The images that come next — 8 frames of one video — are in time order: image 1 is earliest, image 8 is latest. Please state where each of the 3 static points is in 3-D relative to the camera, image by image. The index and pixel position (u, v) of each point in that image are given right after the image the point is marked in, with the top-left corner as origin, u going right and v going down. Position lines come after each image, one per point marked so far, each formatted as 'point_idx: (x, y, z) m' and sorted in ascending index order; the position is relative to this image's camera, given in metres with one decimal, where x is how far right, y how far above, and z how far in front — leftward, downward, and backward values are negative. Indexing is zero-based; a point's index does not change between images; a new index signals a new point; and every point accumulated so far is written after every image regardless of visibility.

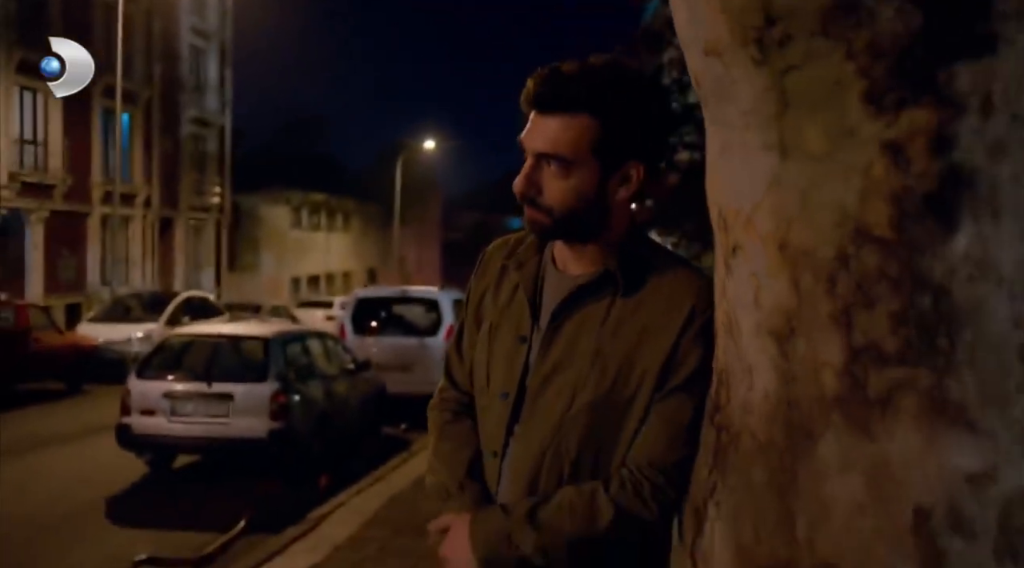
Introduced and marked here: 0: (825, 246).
0: (+0.4, 0.0, +1.5) m
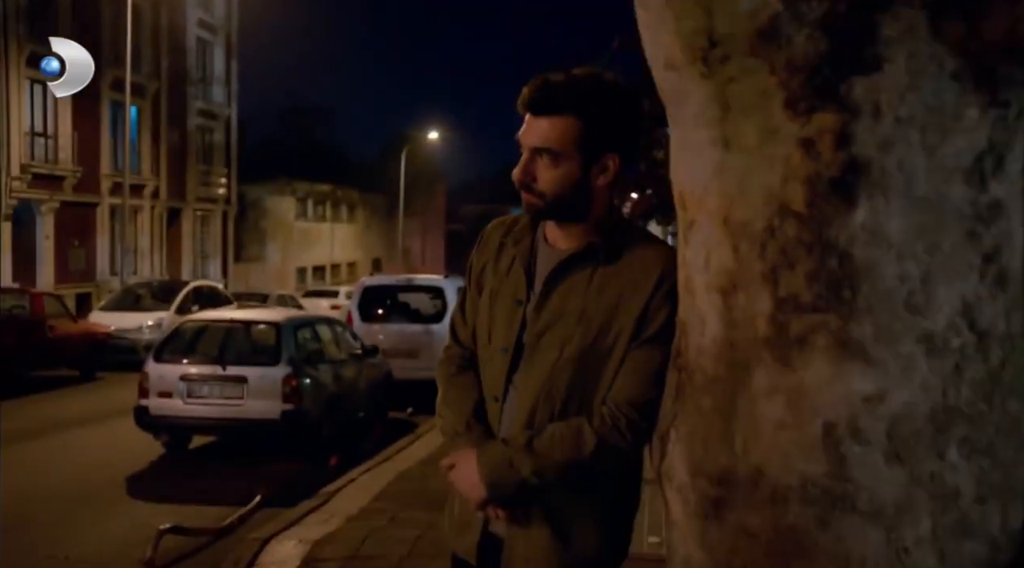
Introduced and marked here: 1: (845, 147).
0: (+0.4, +0.1, +1.9) m
1: (+0.6, +0.2, +1.8) m
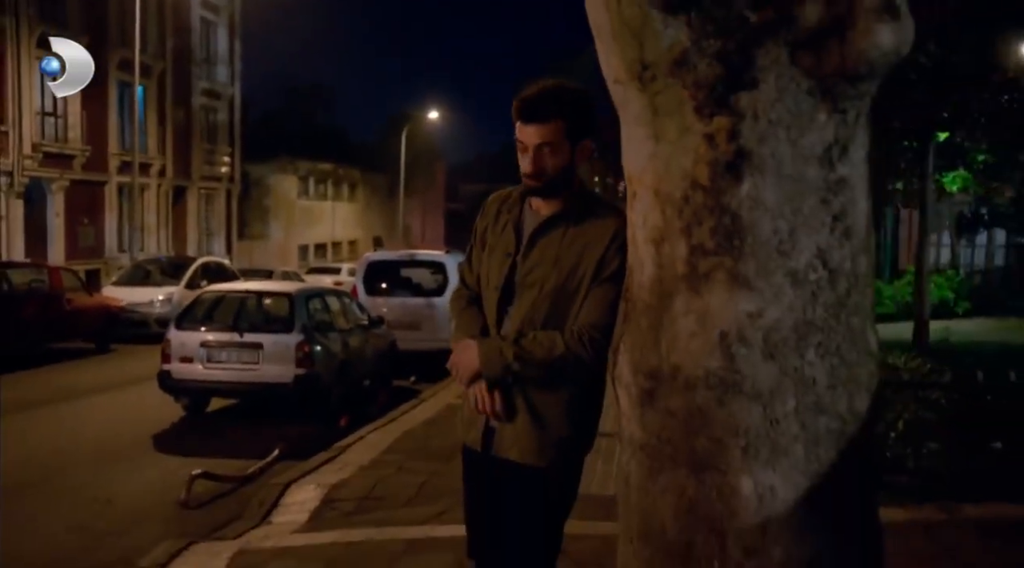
0: (+0.4, +0.2, +2.8) m
1: (+0.5, +0.4, +2.7) m
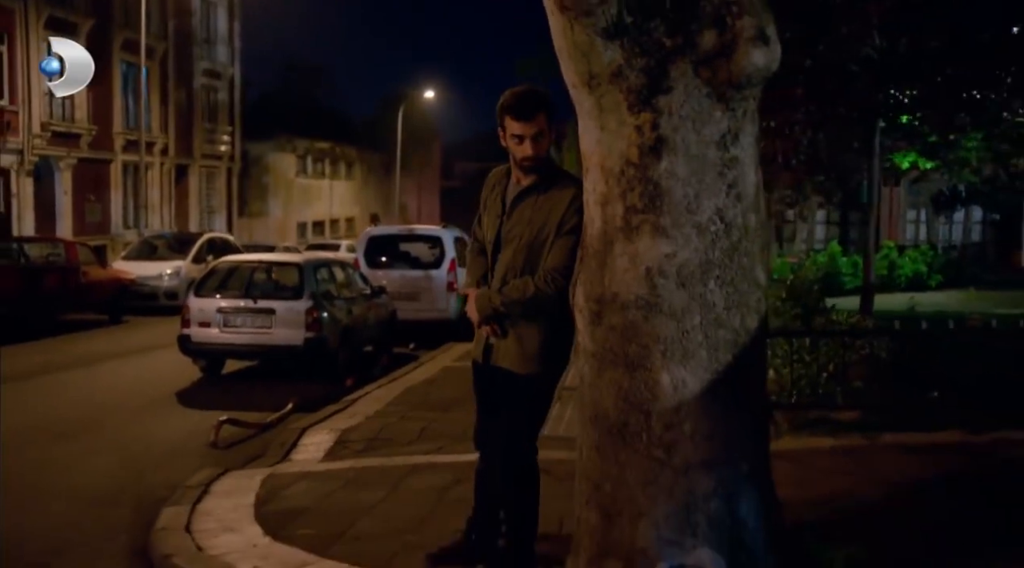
0: (+0.4, +0.4, +3.8) m
1: (+0.5, +0.5, +3.7) m
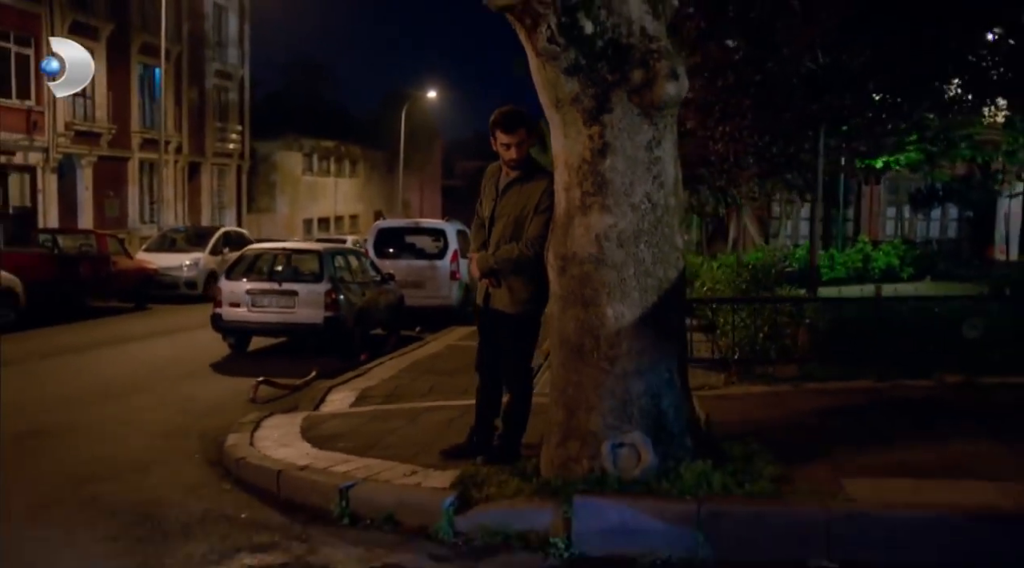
0: (+0.3, +0.6, +5.5) m
1: (+0.4, +0.7, +5.4) m
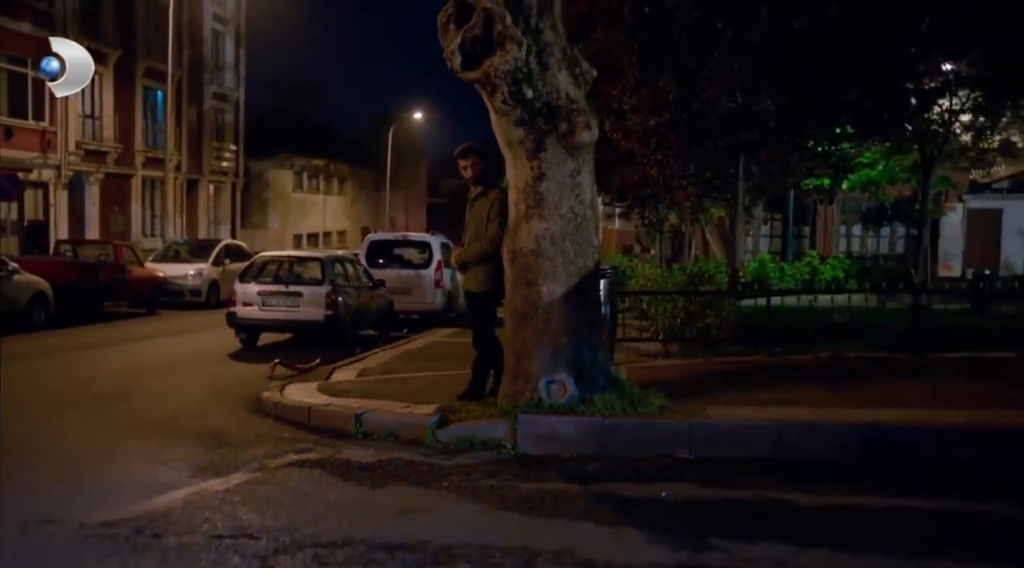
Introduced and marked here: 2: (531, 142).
0: (+0.1, +0.7, +7.9) m
1: (+0.2, +0.8, +7.8) m
2: (+0.1, +1.0, +7.7) m
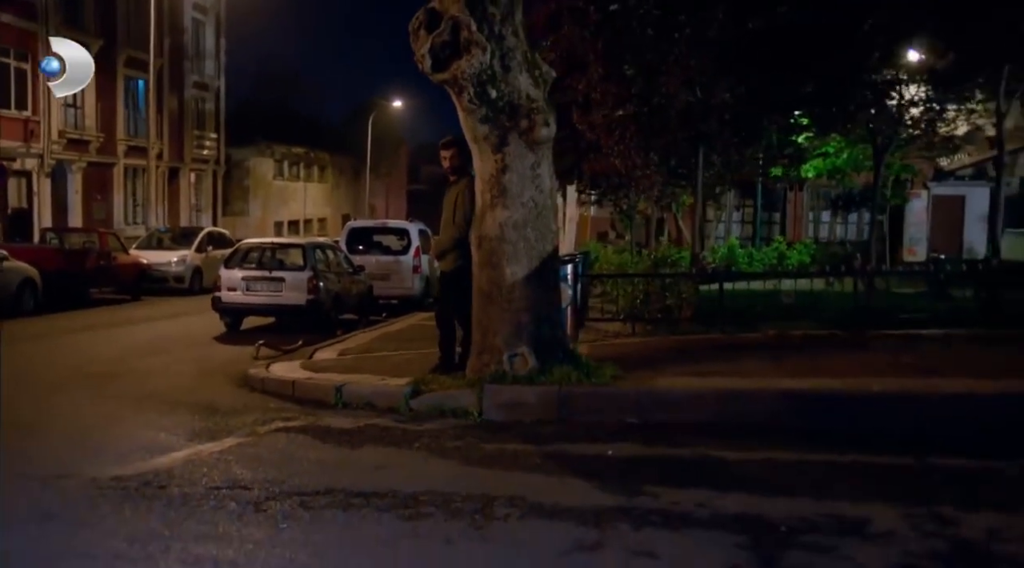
0: (-0.2, +0.9, +8.7) m
1: (-0.1, +1.0, +8.5) m
2: (-0.1, +1.2, +8.5) m
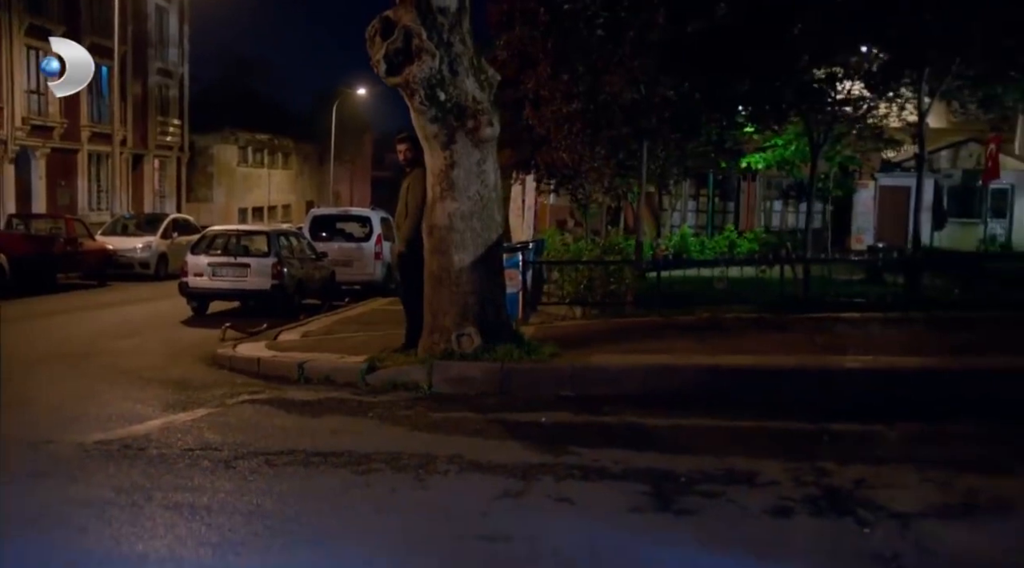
0: (-0.7, +1.0, +9.5) m
1: (-0.5, +1.1, +9.4) m
2: (-0.6, +1.3, +9.3) m
